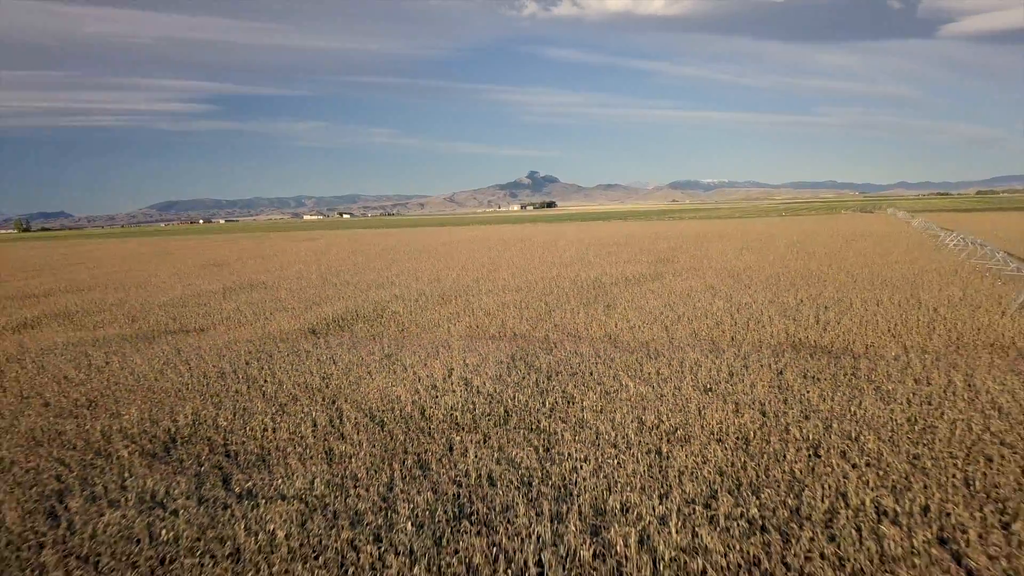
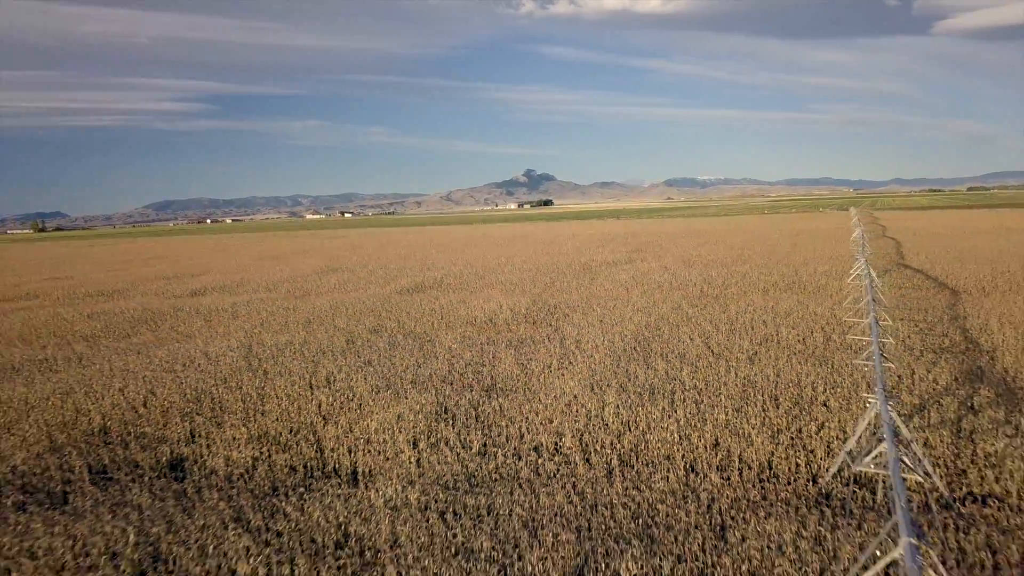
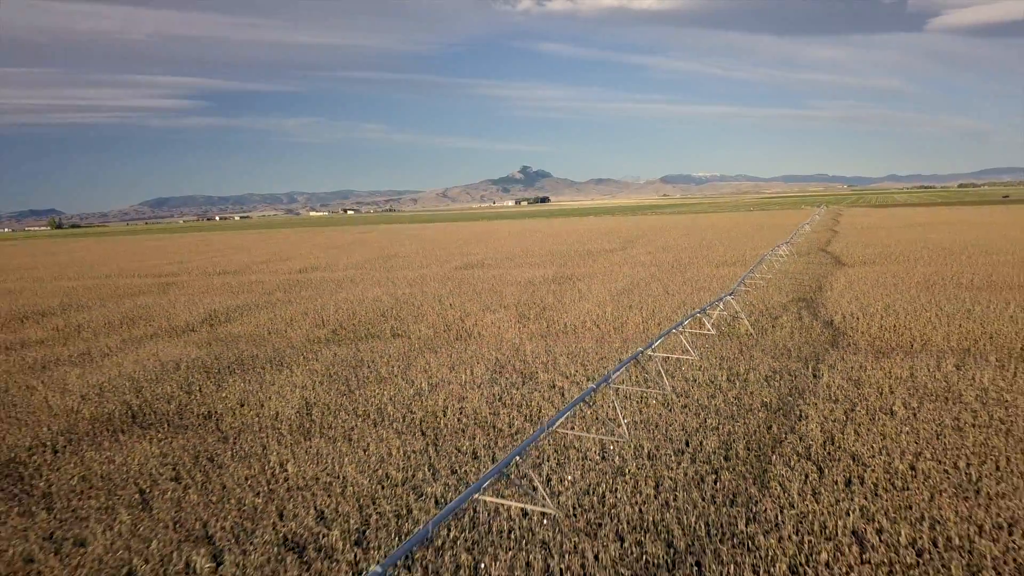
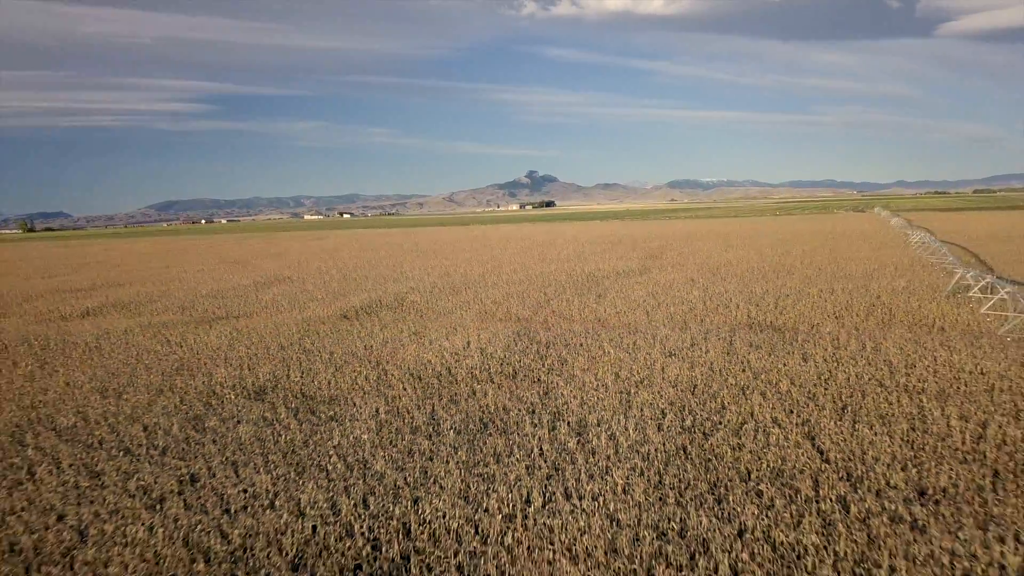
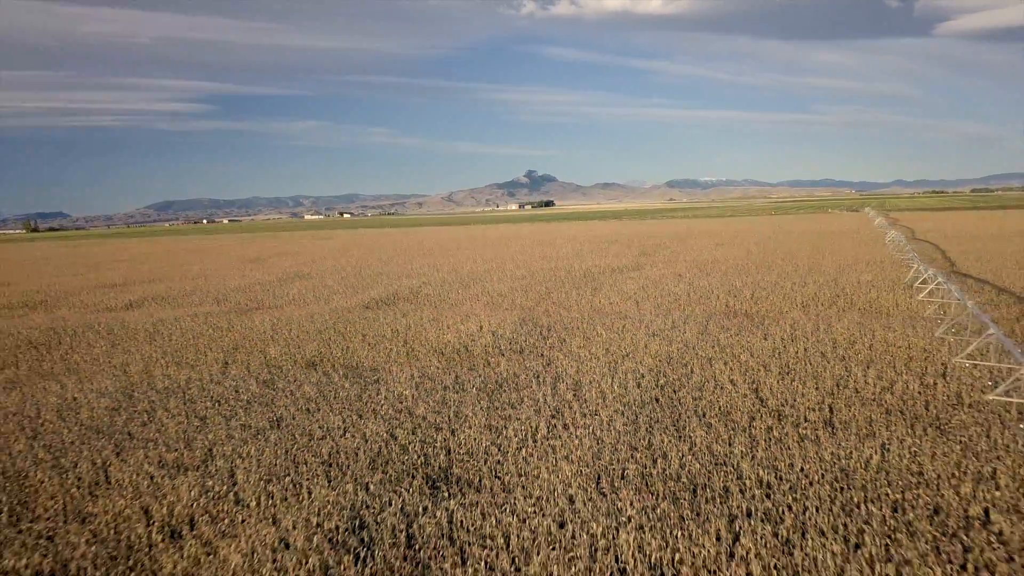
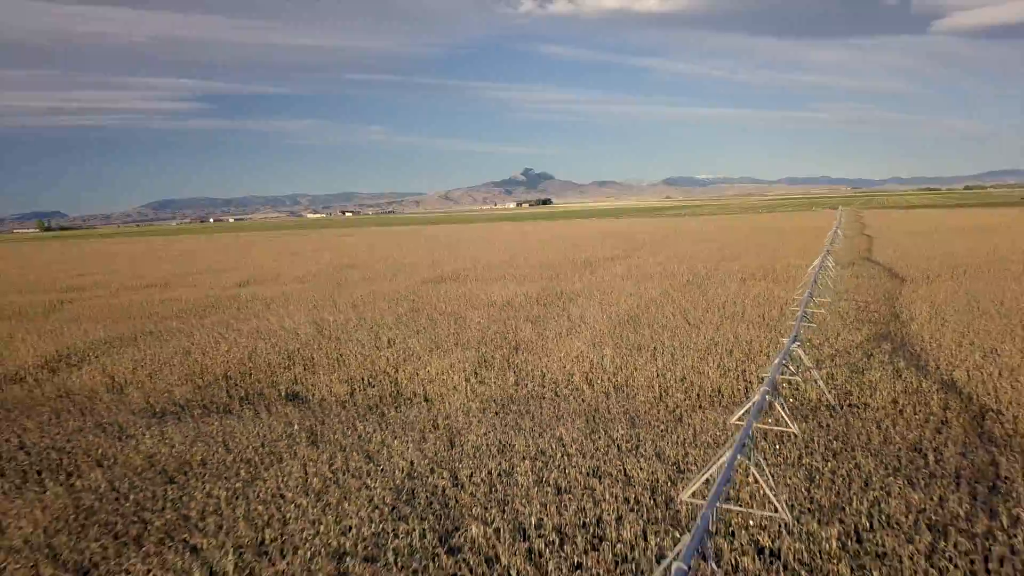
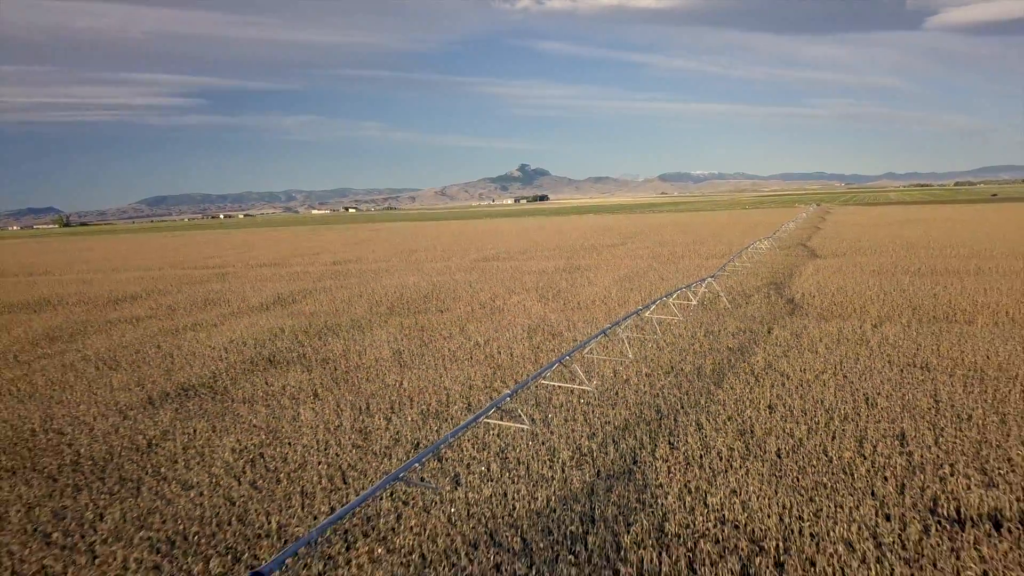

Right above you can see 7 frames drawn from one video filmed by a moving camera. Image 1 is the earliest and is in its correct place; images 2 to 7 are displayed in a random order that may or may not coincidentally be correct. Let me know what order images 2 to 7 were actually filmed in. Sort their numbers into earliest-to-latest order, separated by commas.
4, 5, 2, 6, 3, 7
